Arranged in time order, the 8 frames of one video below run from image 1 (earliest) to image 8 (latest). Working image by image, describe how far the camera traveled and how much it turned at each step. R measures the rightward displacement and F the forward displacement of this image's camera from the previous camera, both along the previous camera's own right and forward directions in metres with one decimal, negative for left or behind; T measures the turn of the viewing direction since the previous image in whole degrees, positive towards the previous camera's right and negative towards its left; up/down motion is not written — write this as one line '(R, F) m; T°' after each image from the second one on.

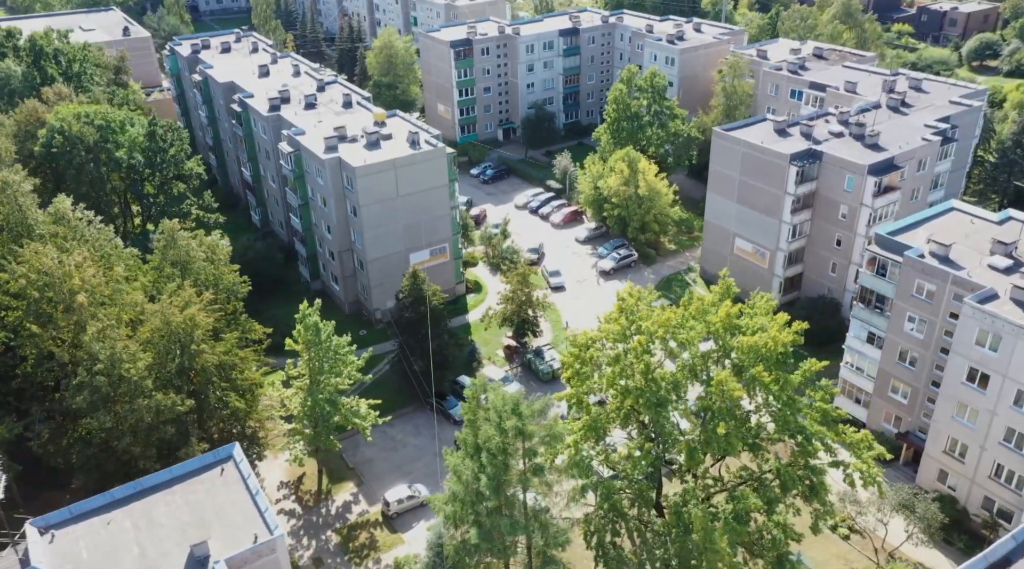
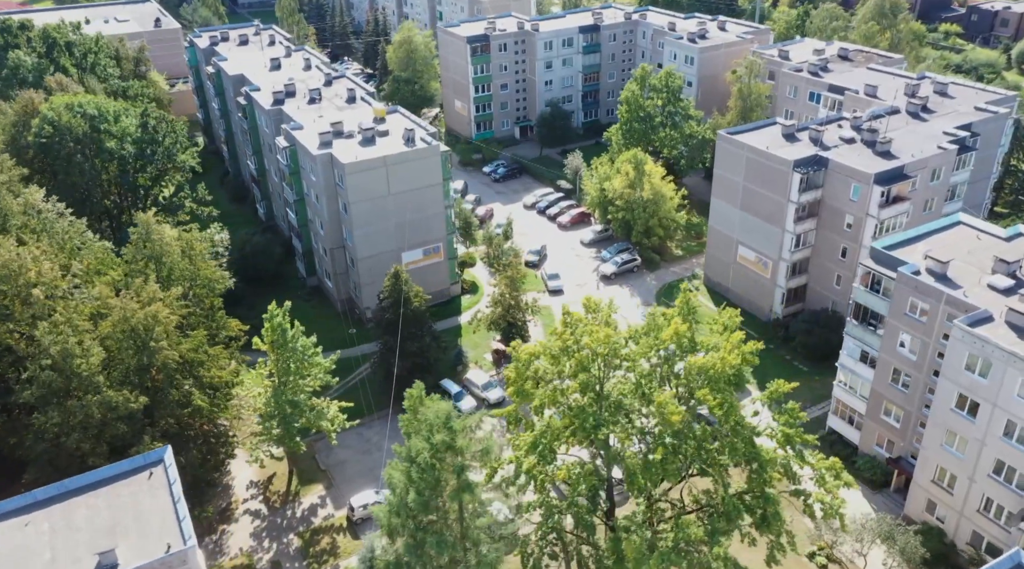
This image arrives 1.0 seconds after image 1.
(+4.0, +1.4) m; -3°
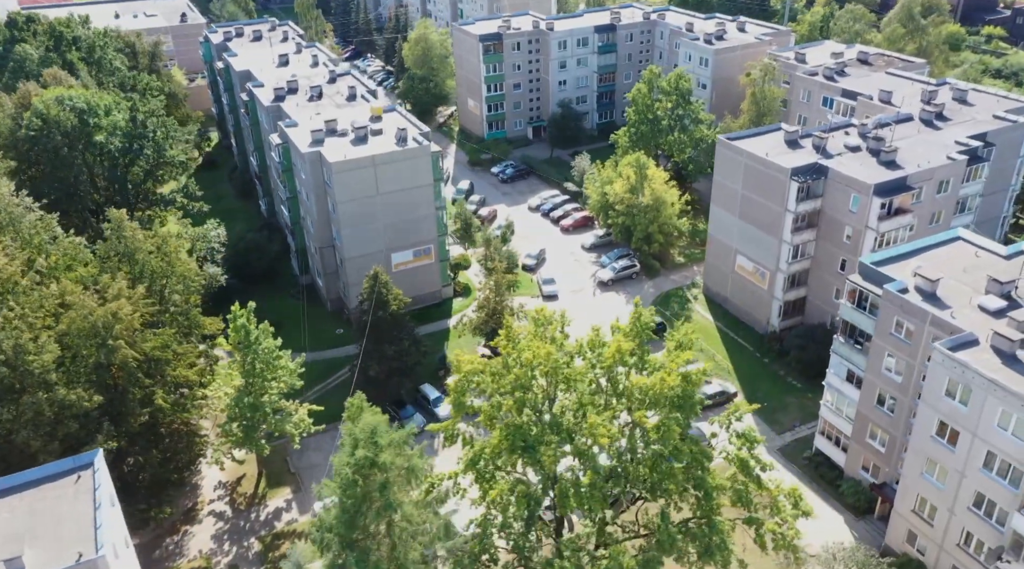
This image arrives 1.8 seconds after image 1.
(+3.8, +1.3) m; -3°
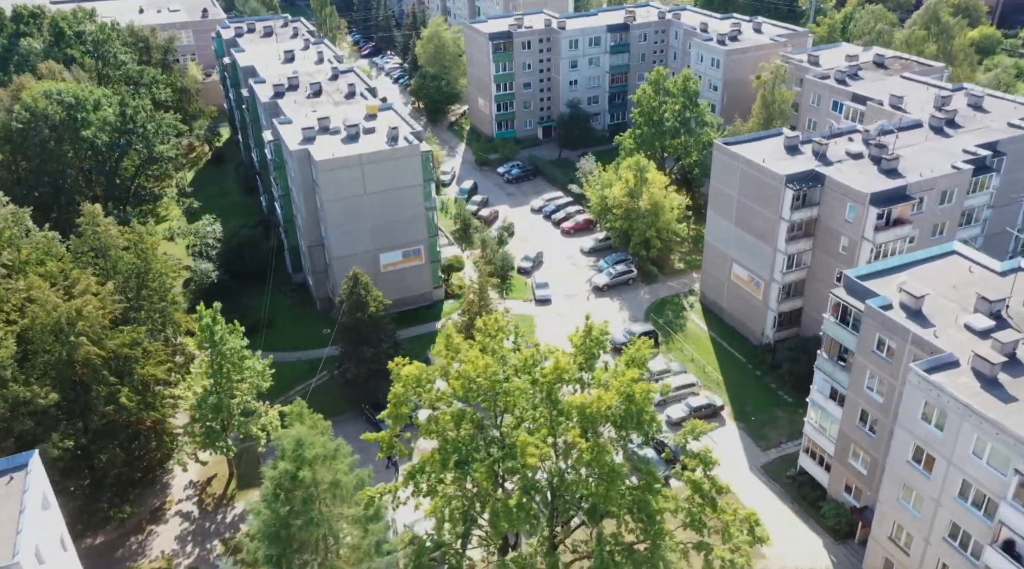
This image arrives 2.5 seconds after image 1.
(+3.4, +1.2) m; -3°
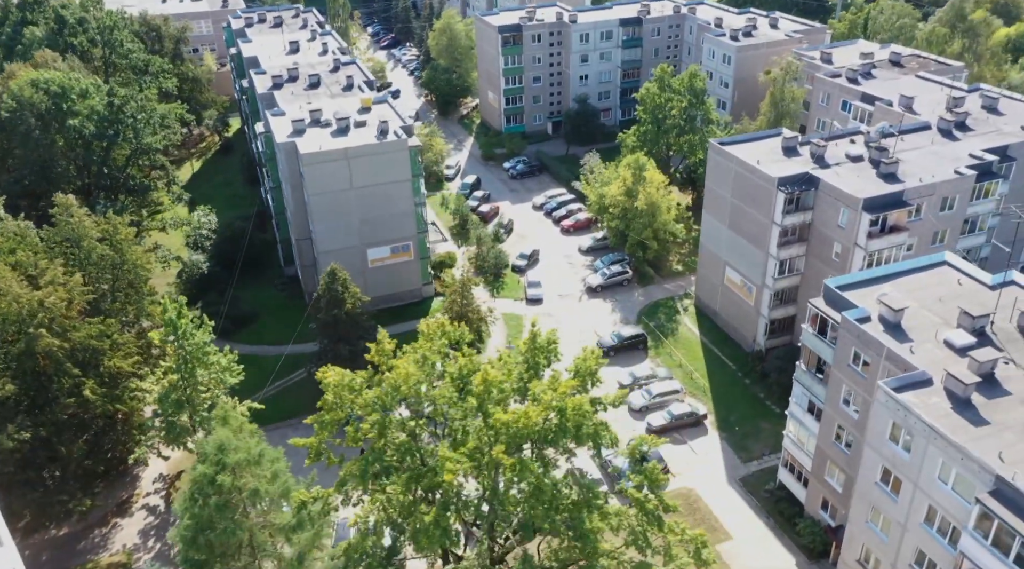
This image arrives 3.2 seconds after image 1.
(+3.5, +1.2) m; -3°
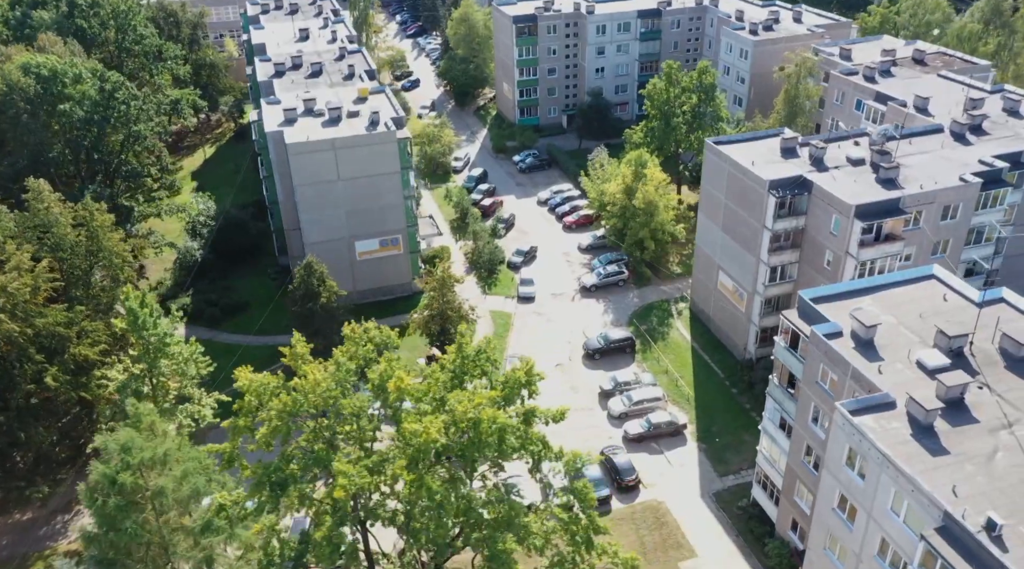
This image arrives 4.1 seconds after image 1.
(+4.1, +1.4) m; -3°
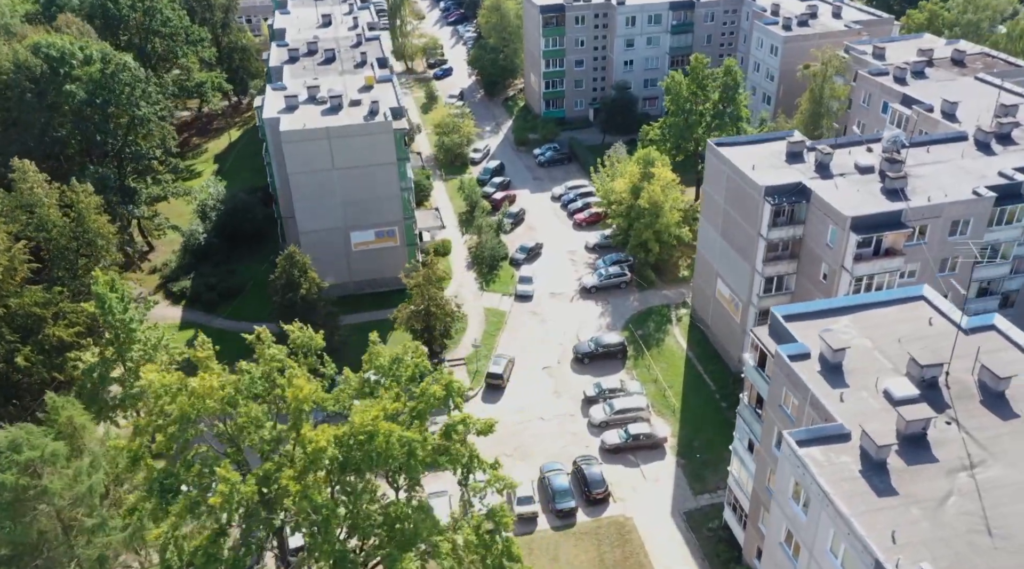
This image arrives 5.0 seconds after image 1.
(+4.6, +1.6) m; -4°
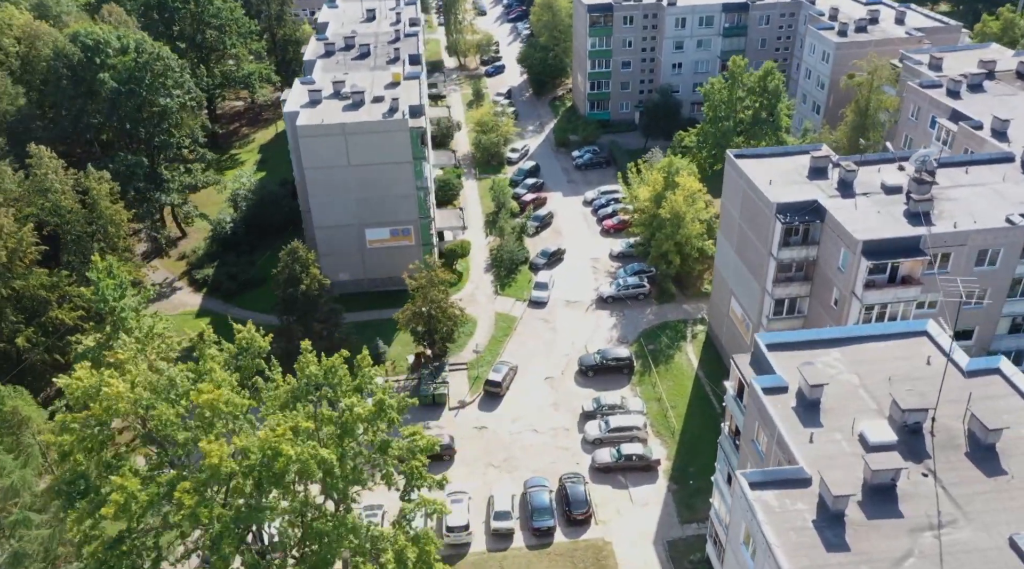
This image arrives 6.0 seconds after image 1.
(+4.4, +1.5) m; -5°
